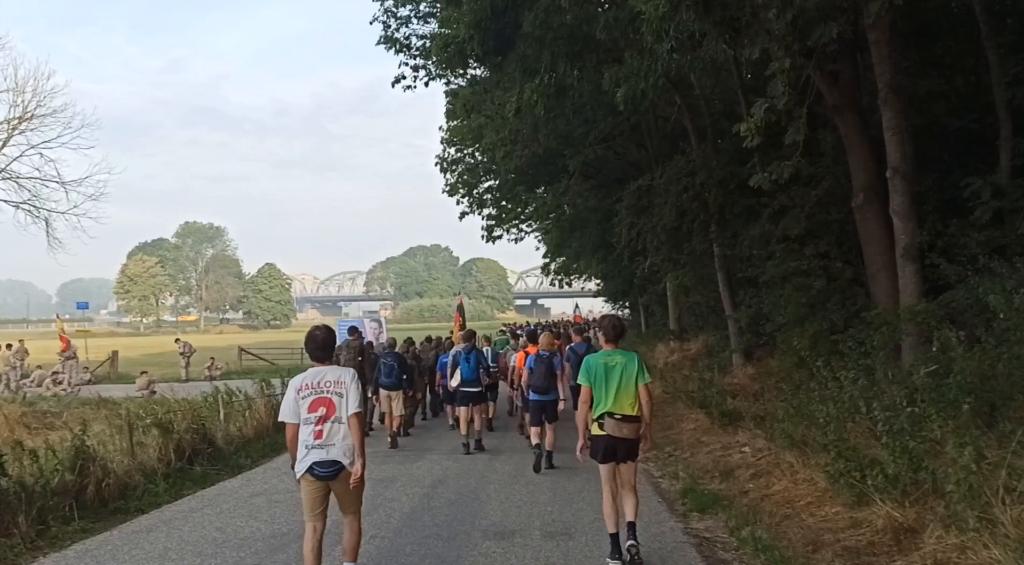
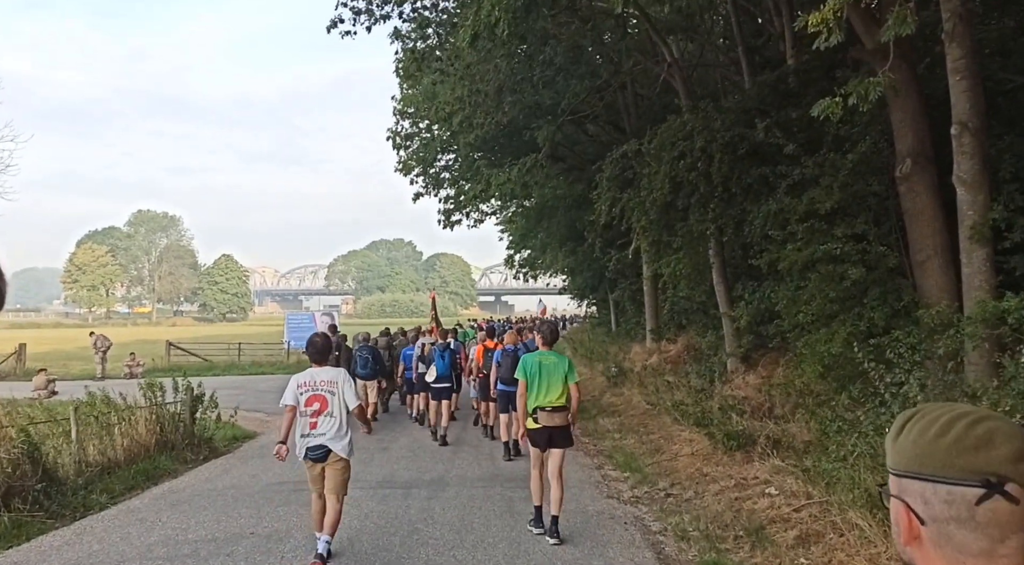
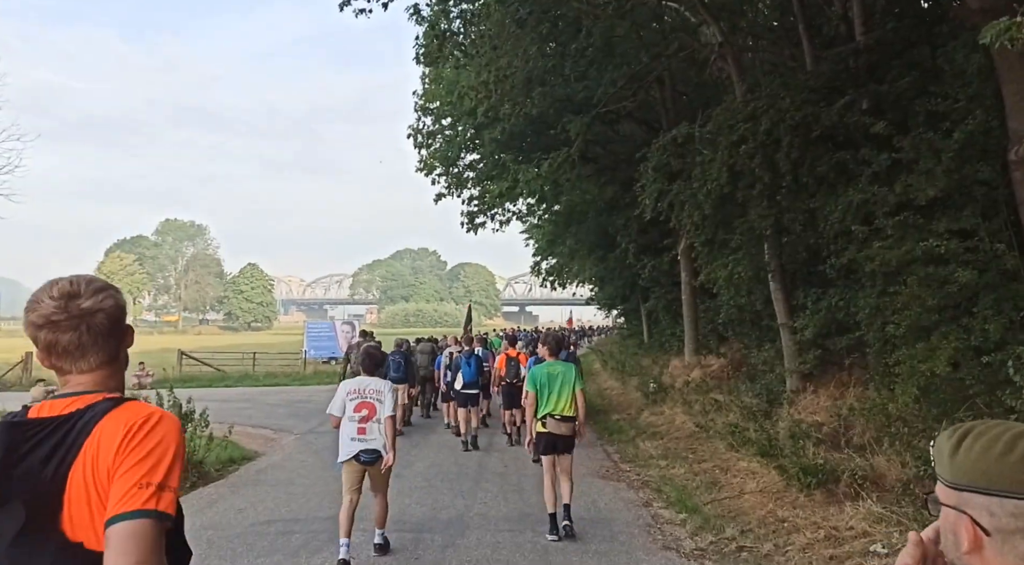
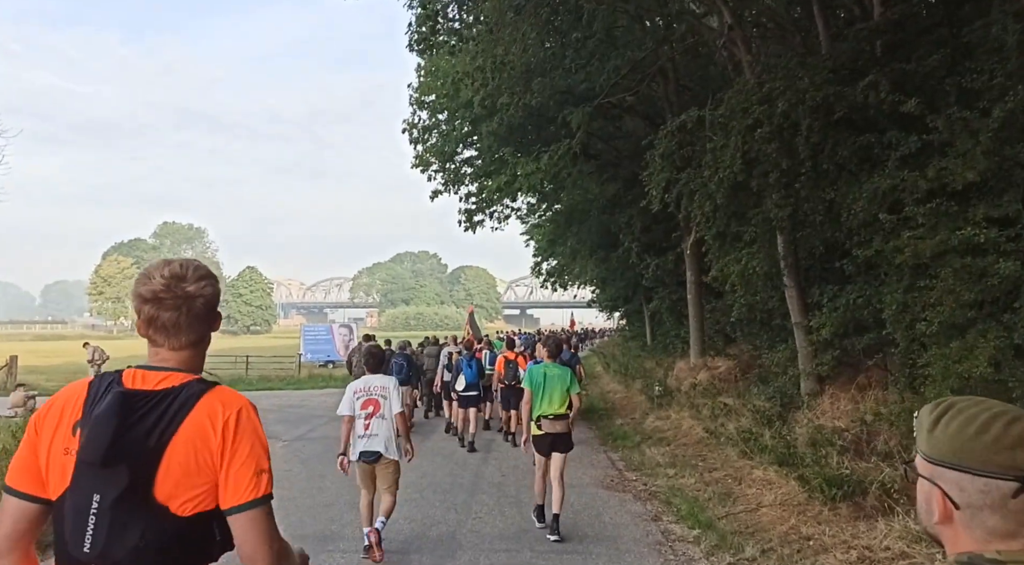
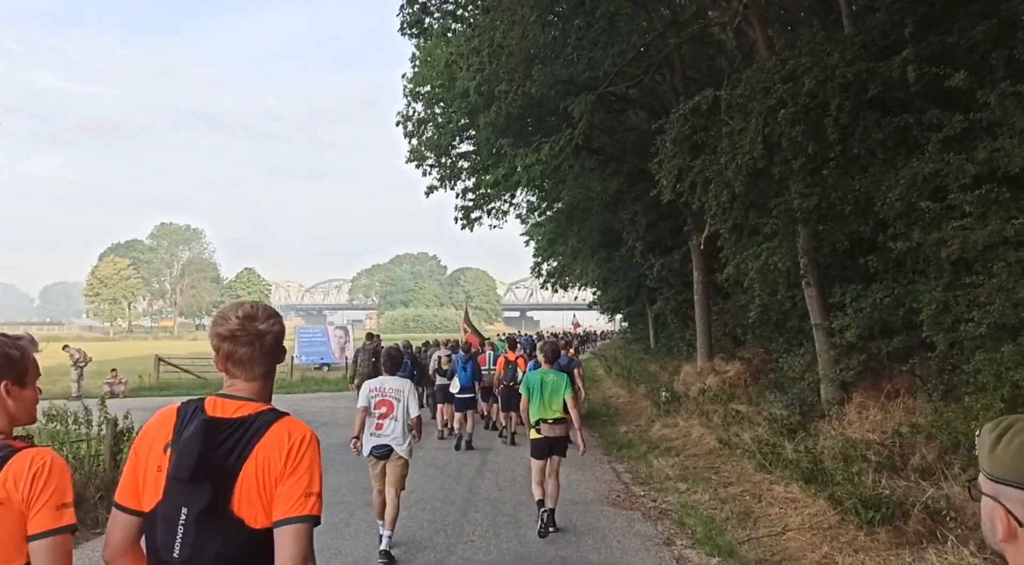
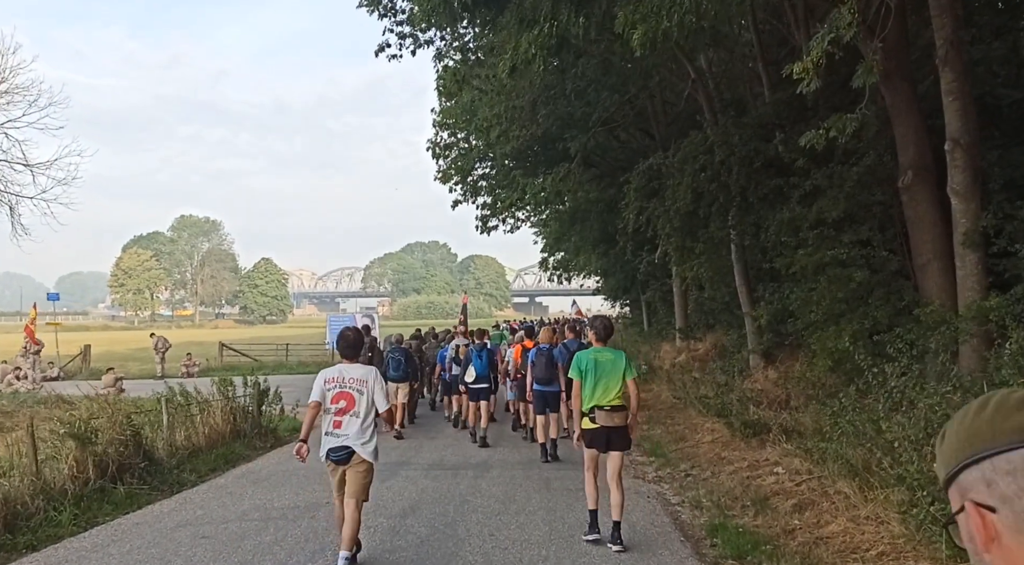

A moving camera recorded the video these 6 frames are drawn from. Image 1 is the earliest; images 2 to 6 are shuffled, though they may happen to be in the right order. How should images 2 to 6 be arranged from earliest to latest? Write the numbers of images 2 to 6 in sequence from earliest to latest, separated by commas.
6, 2, 3, 4, 5
